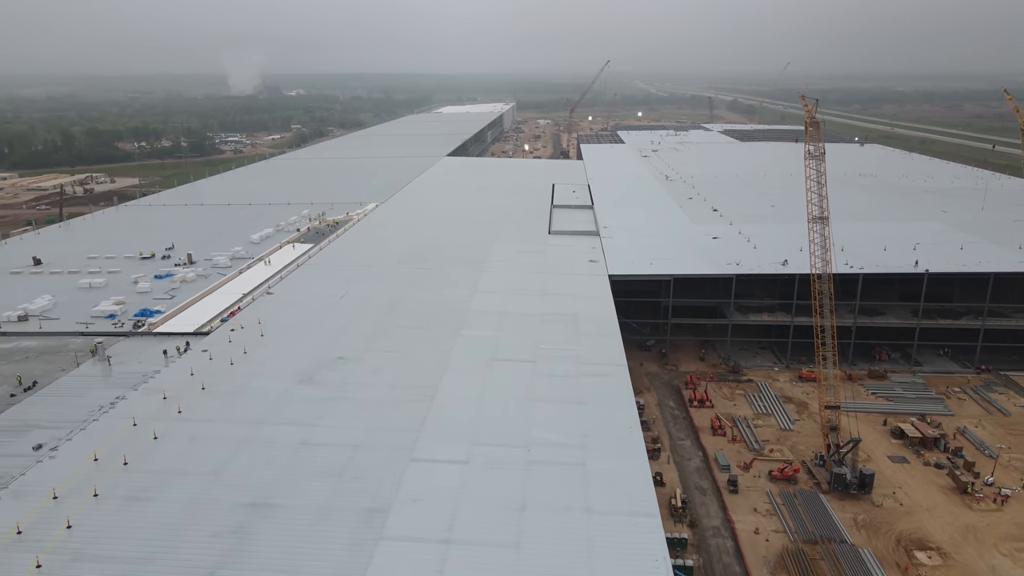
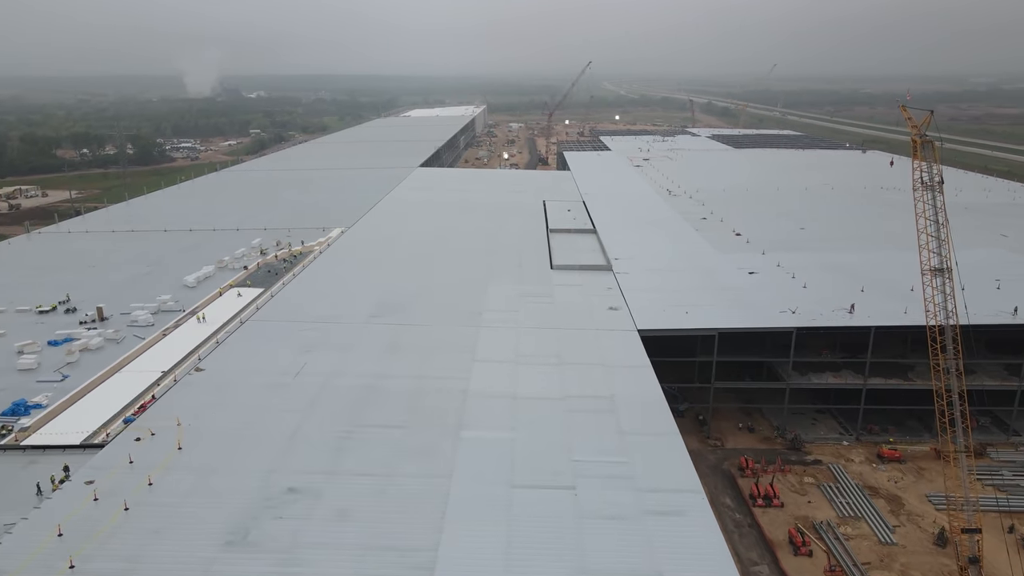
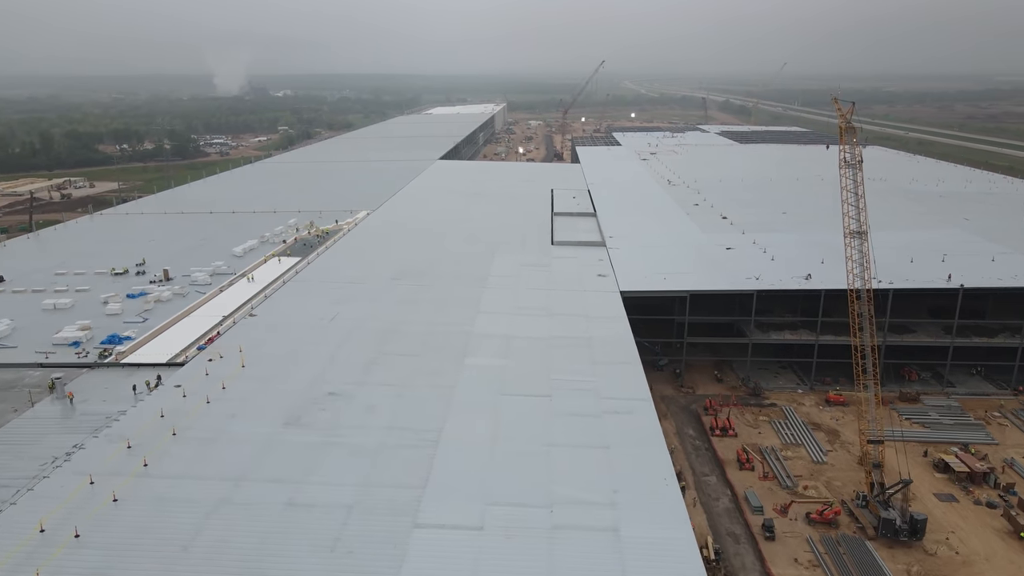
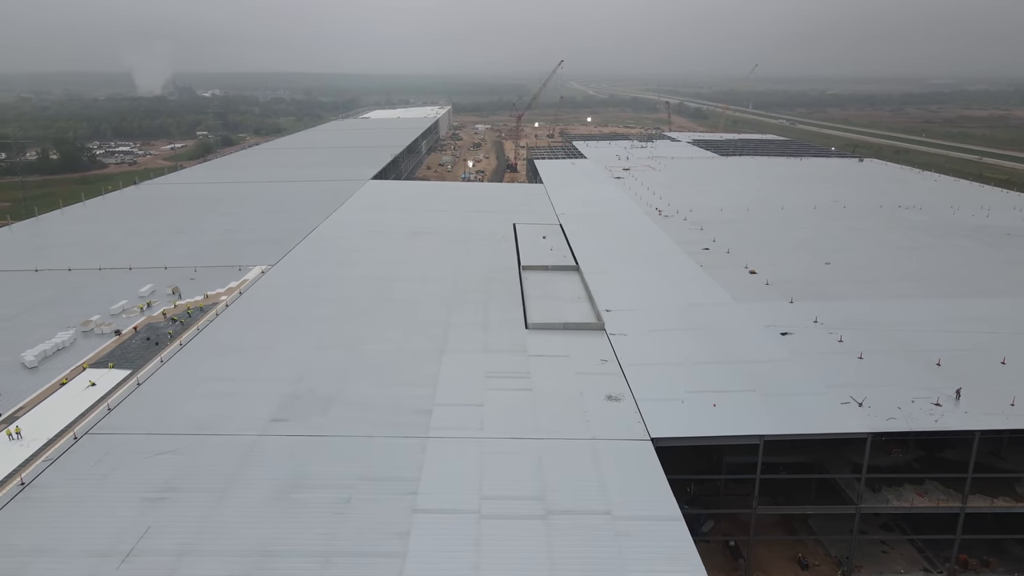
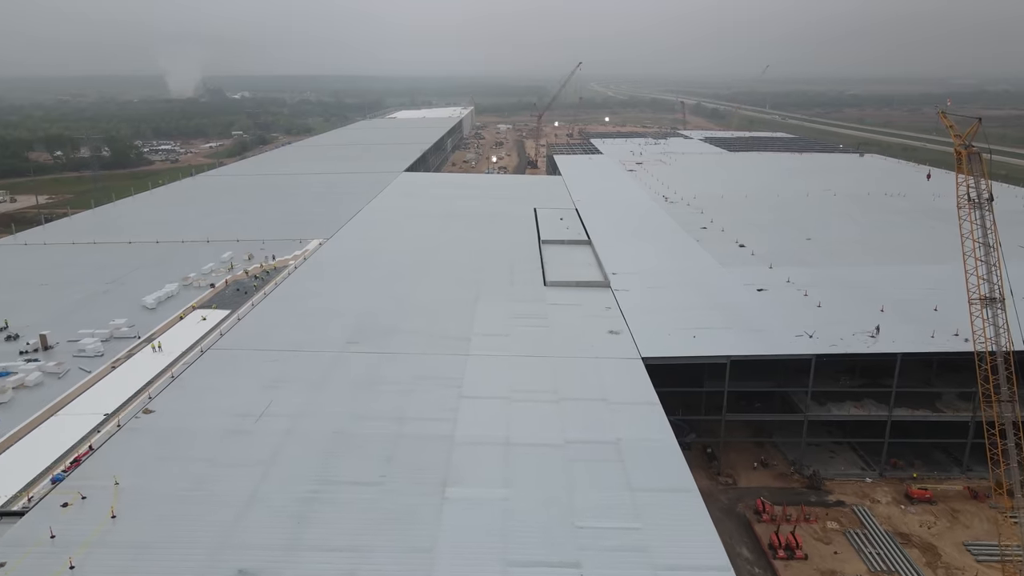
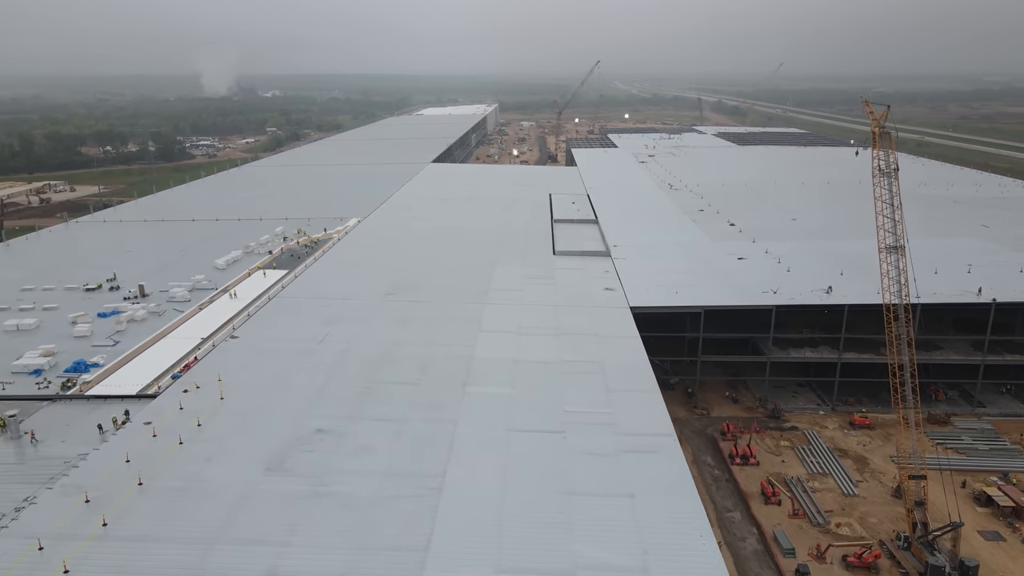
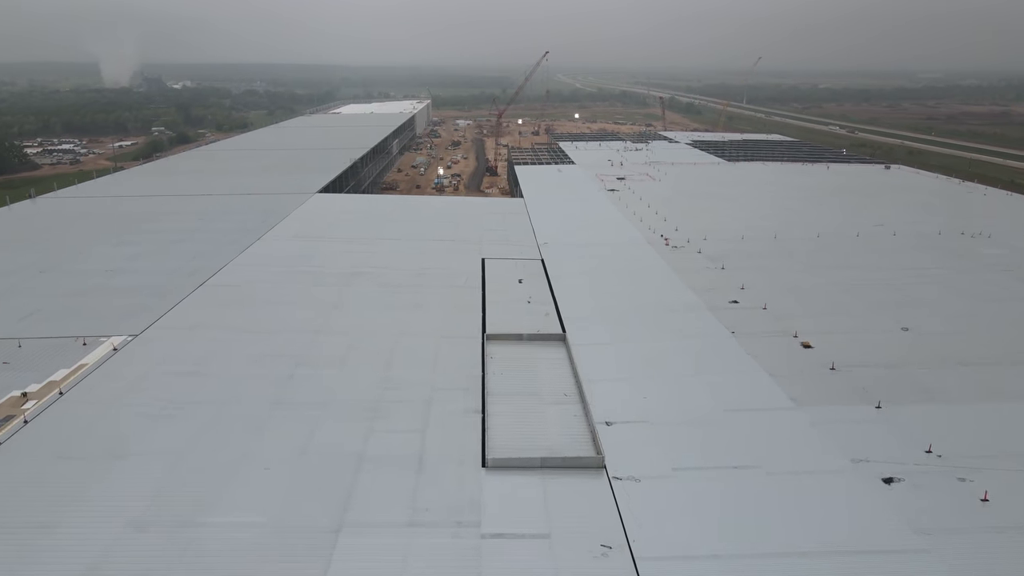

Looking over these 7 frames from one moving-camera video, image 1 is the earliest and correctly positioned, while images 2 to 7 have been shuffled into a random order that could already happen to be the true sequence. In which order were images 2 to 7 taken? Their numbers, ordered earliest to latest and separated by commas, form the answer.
3, 6, 2, 5, 4, 7
